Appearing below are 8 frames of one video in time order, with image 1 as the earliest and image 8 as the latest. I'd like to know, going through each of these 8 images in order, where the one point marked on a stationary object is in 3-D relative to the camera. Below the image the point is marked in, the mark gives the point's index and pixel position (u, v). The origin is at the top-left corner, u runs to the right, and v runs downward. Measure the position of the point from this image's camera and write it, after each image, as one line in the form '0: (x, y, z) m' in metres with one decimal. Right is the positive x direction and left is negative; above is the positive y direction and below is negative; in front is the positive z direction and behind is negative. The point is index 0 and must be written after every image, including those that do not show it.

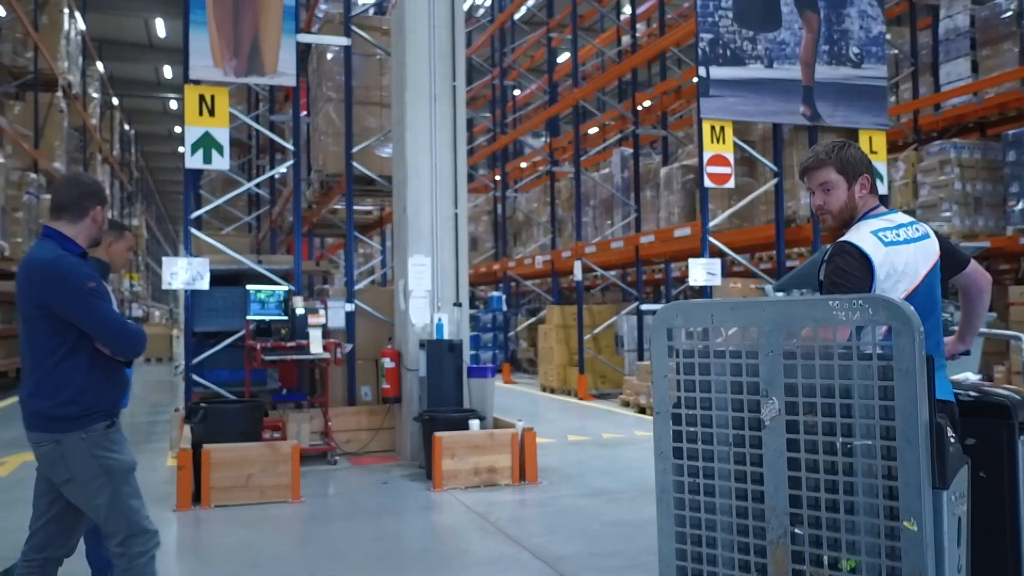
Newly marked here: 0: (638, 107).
0: (+1.7, +2.5, +12.0) m
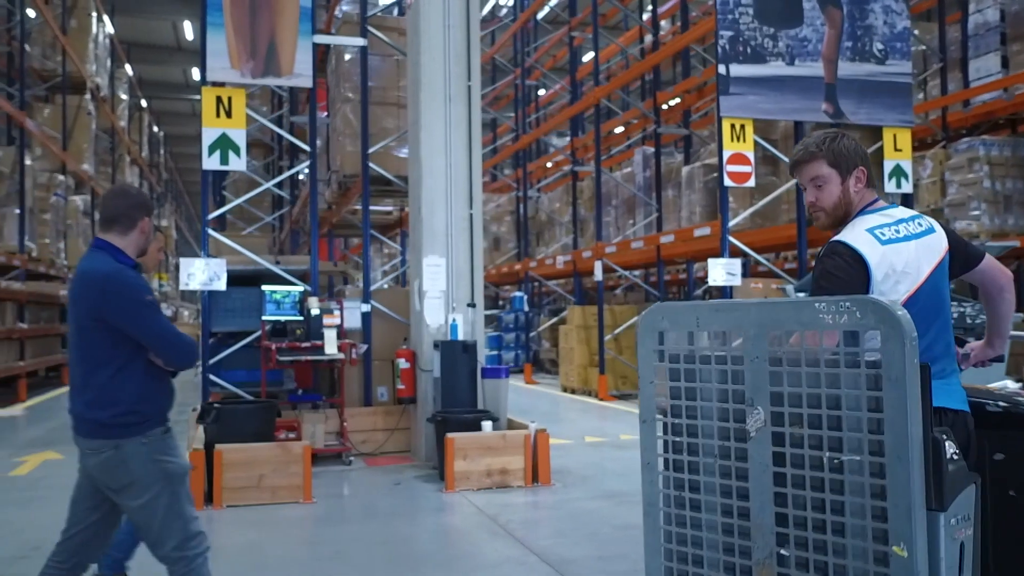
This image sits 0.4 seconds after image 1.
0: (+2.0, +2.5, +11.9) m
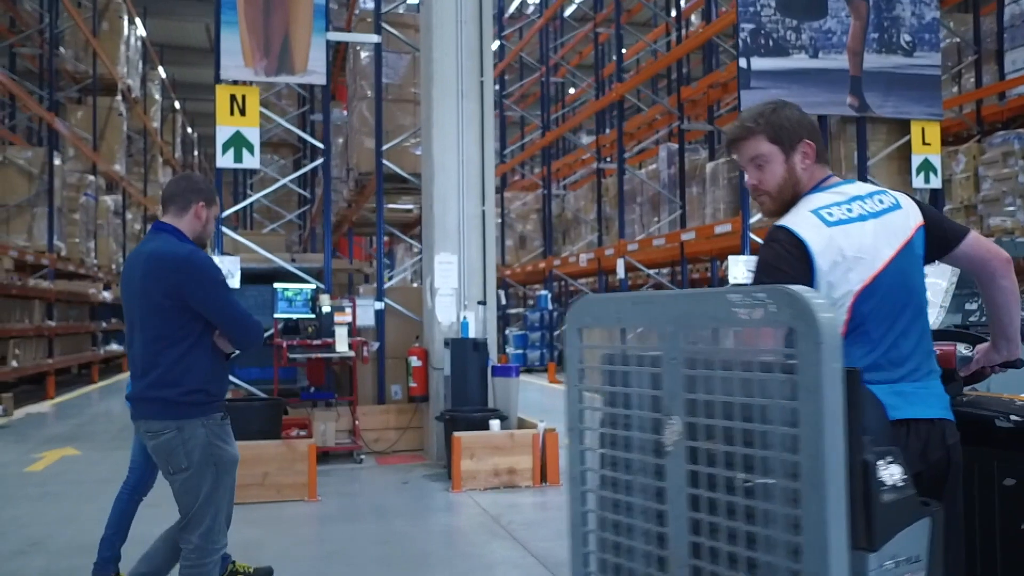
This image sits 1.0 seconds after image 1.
0: (+2.3, +2.5, +11.7) m
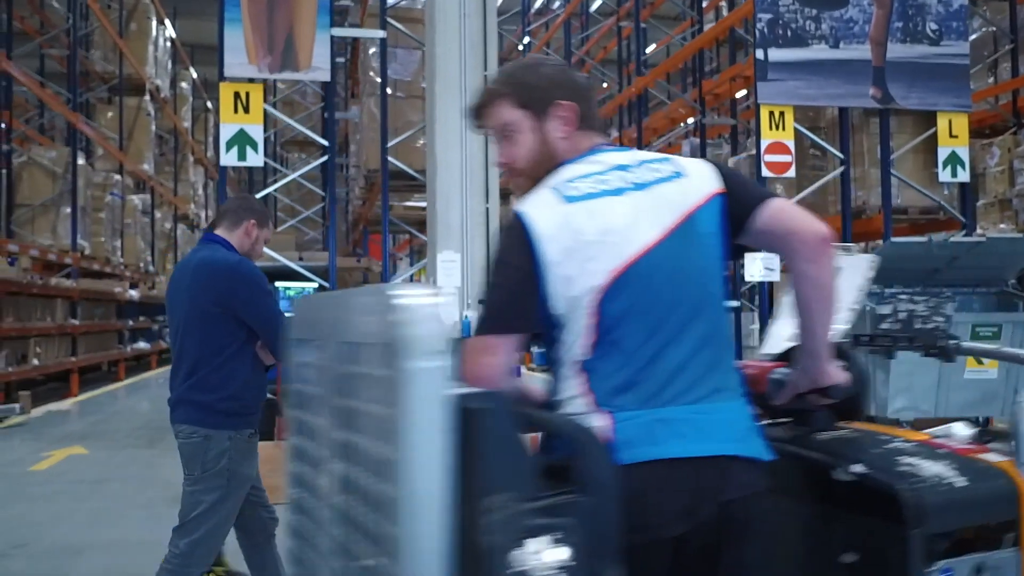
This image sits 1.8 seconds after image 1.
0: (+2.5, +2.5, +11.5) m
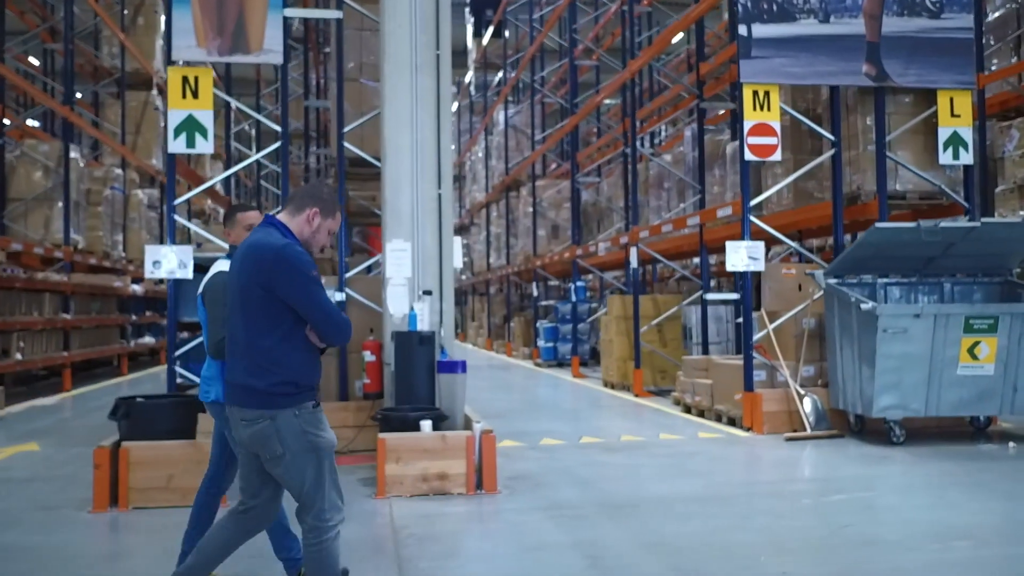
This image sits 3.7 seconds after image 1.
0: (+2.4, +2.6, +11.0) m
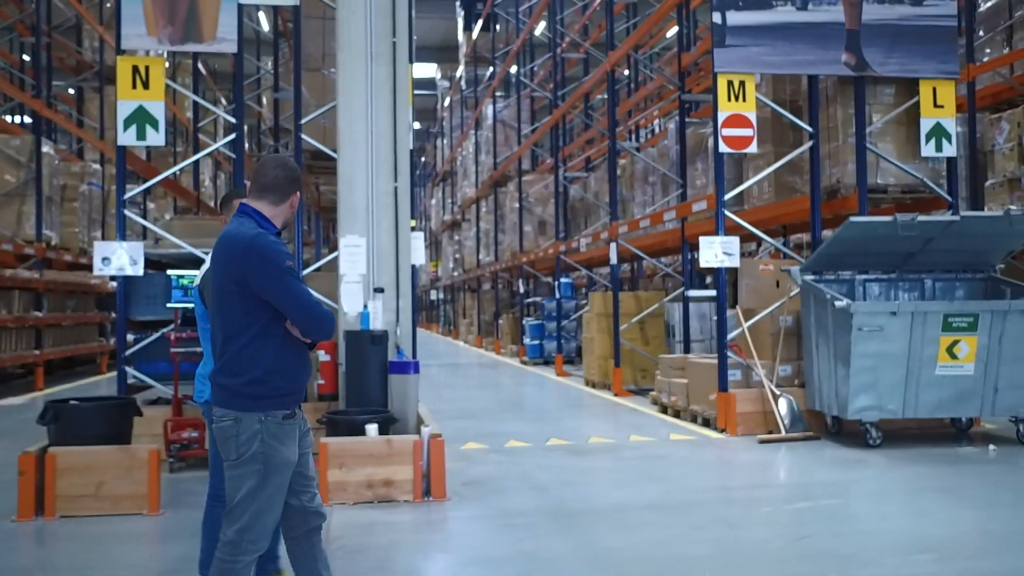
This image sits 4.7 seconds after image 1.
0: (+2.1, +2.7, +10.7) m
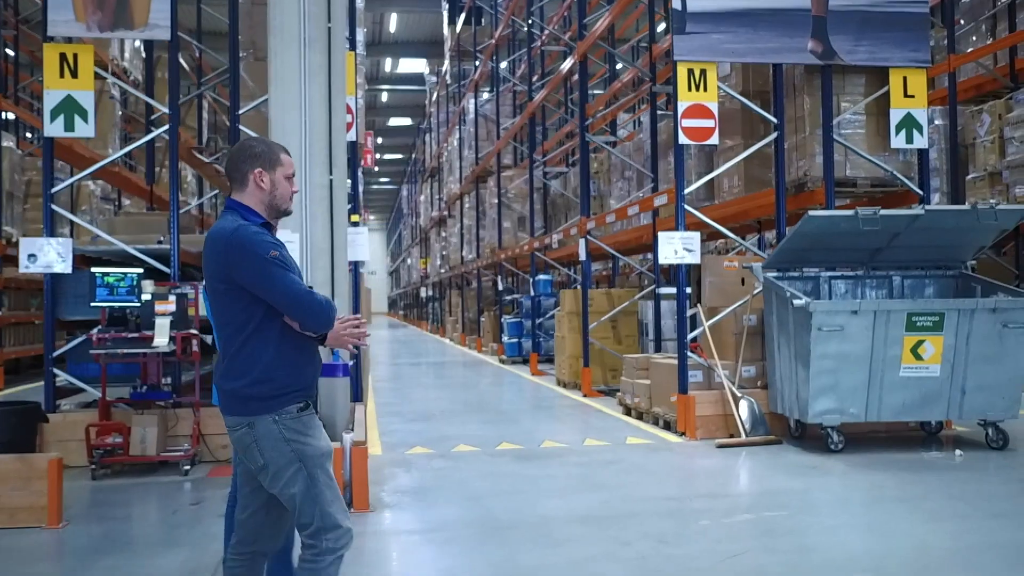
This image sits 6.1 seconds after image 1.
0: (+1.7, +2.7, +10.4) m
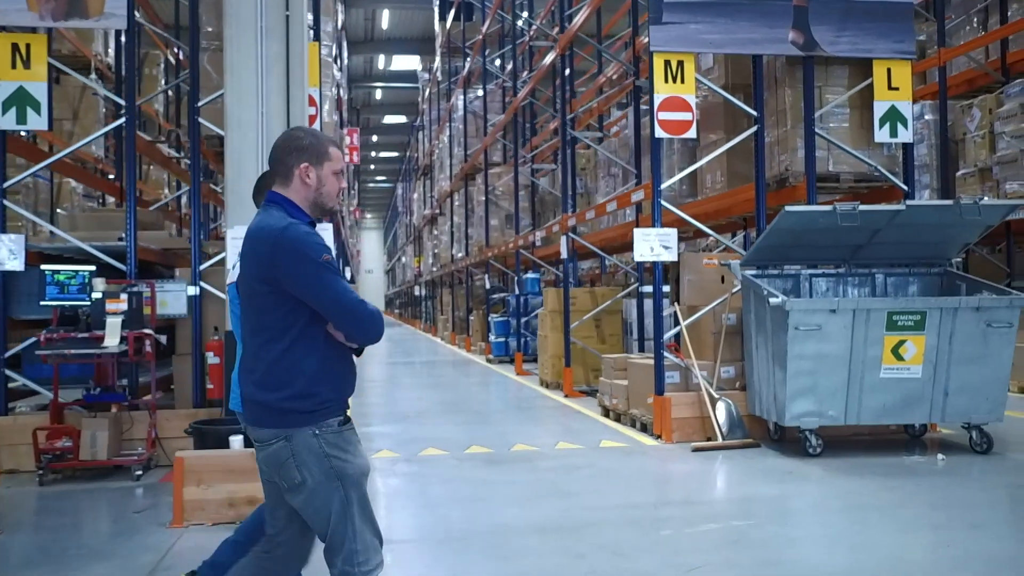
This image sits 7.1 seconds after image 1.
0: (+1.5, +2.7, +10.2) m
